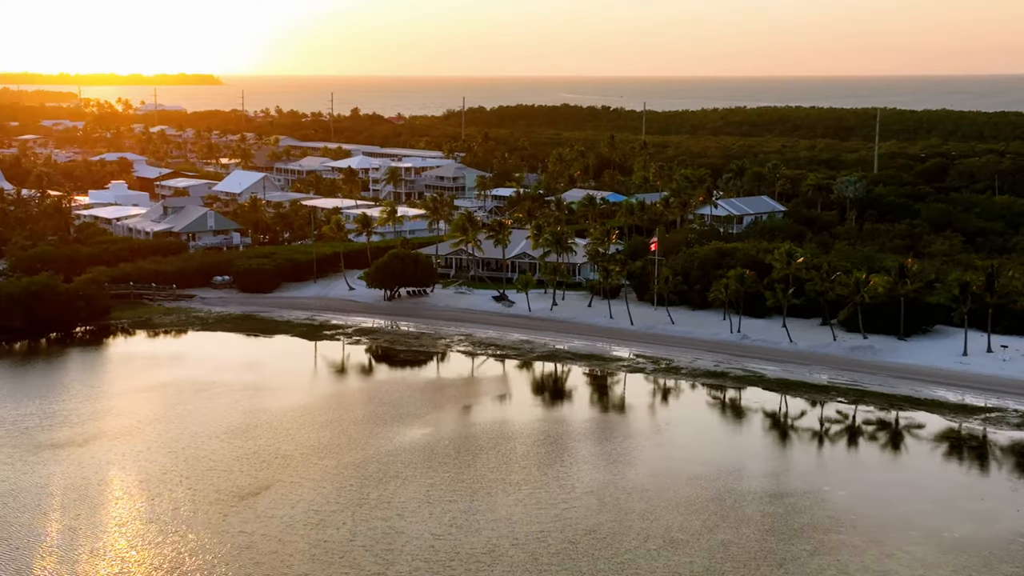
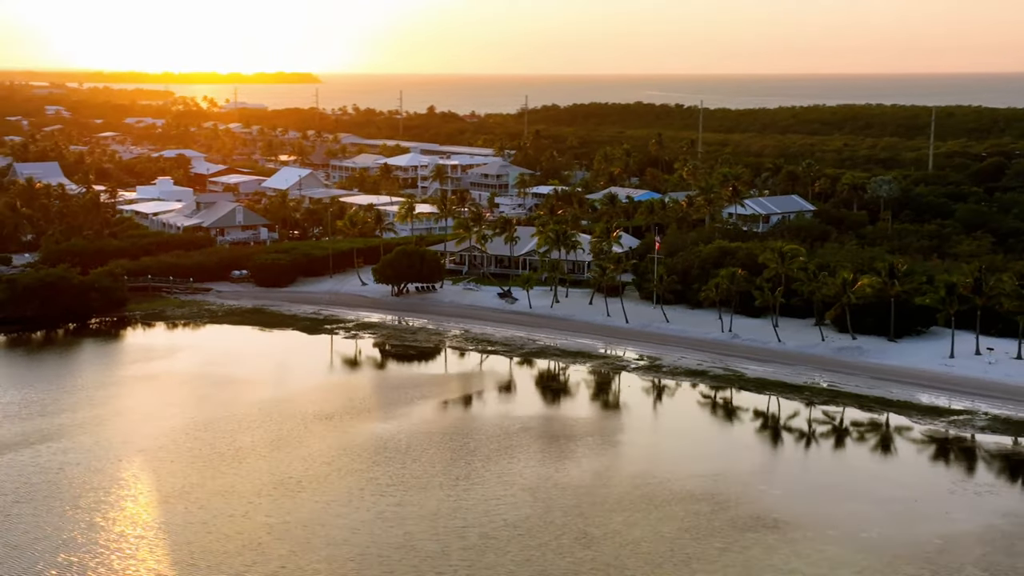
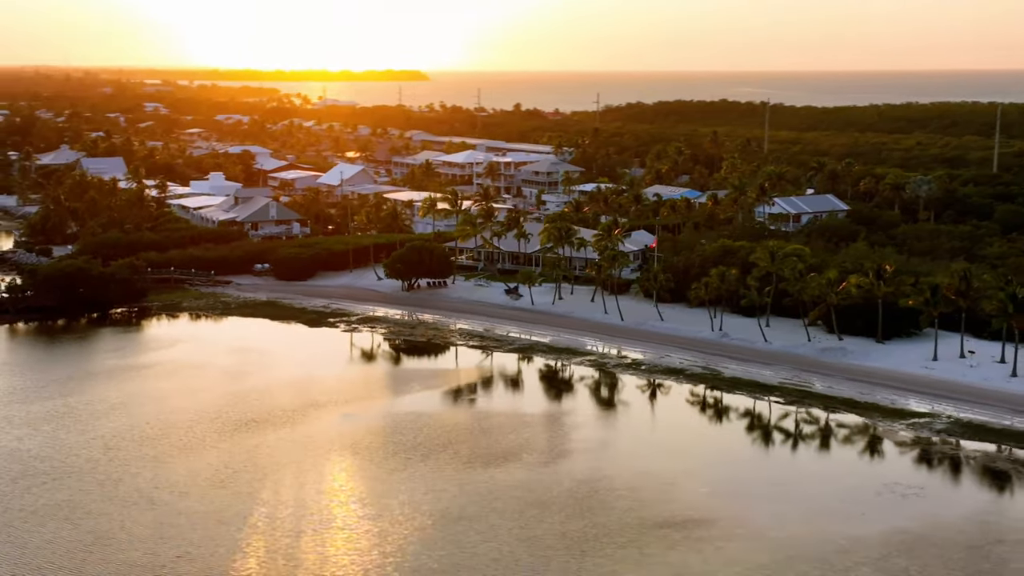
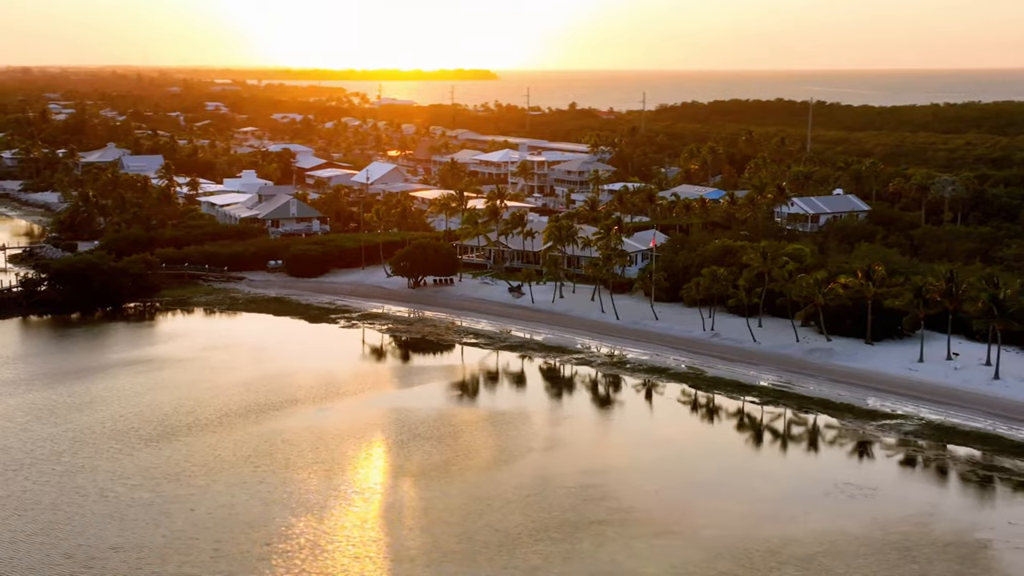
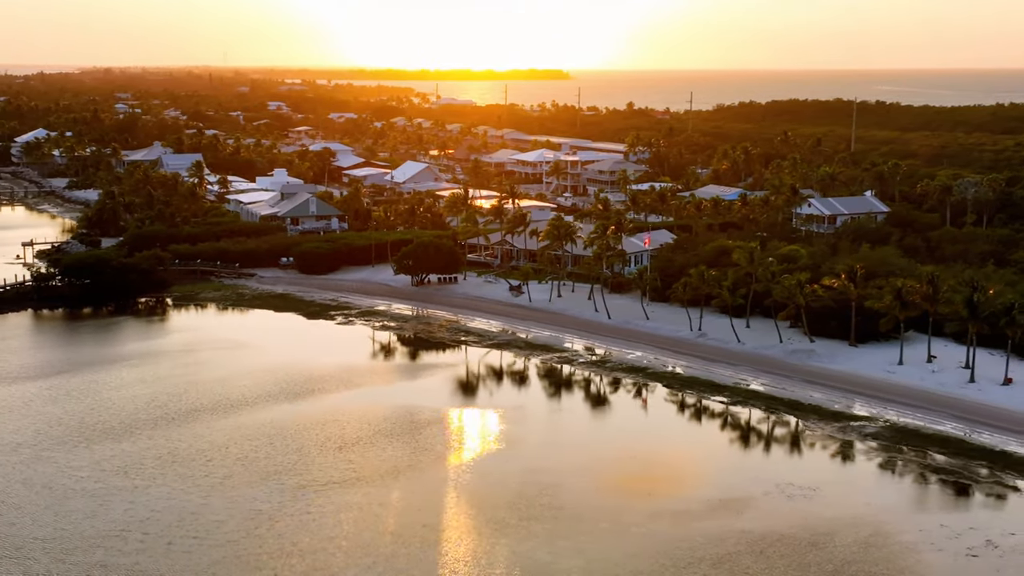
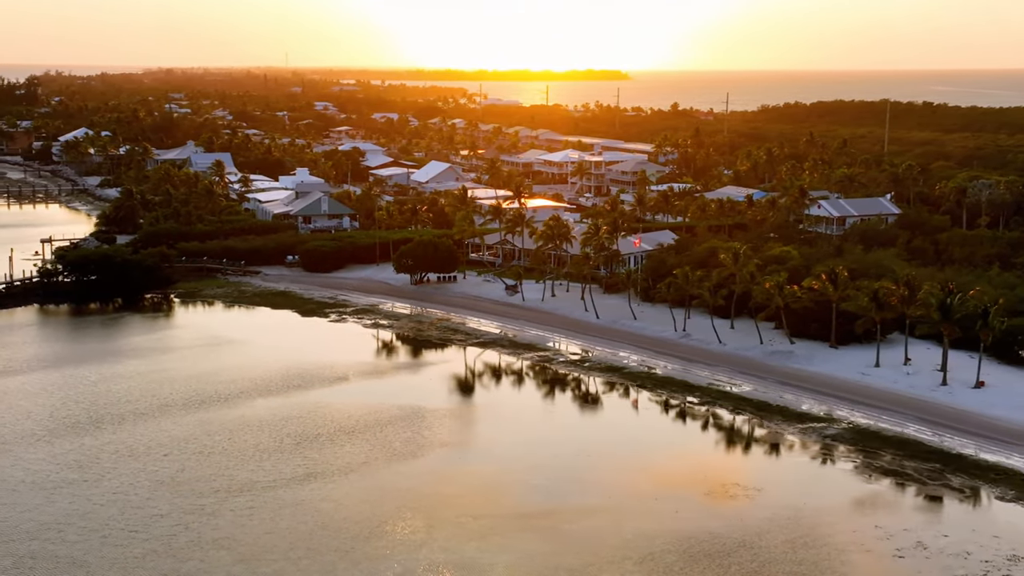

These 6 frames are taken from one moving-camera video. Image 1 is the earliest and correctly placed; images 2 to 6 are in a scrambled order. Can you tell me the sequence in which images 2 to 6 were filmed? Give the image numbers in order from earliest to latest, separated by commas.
2, 3, 4, 5, 6
